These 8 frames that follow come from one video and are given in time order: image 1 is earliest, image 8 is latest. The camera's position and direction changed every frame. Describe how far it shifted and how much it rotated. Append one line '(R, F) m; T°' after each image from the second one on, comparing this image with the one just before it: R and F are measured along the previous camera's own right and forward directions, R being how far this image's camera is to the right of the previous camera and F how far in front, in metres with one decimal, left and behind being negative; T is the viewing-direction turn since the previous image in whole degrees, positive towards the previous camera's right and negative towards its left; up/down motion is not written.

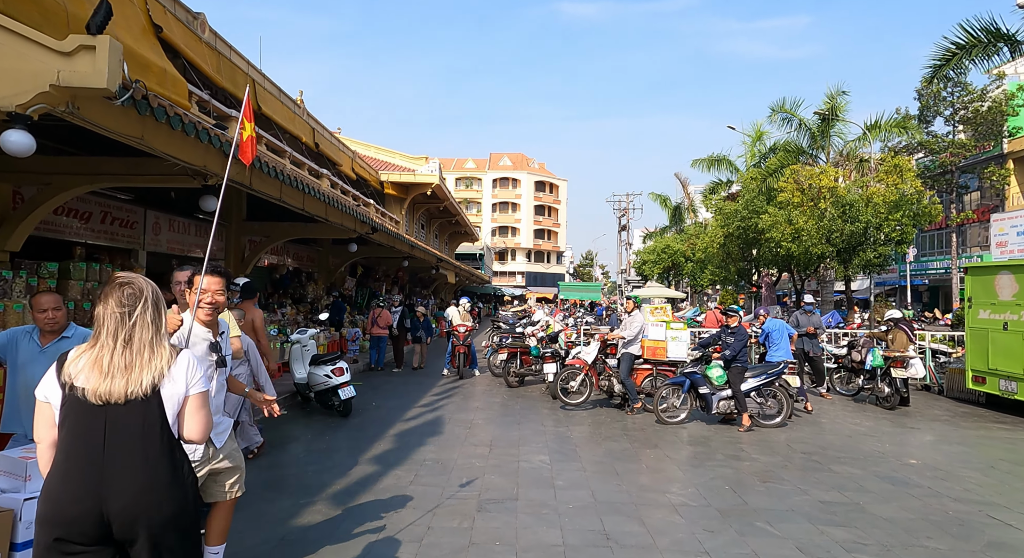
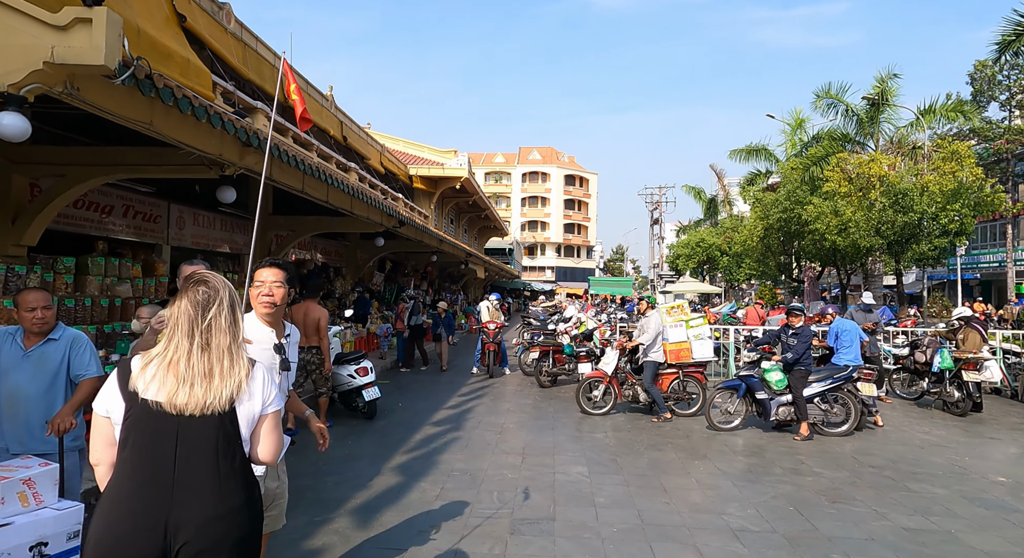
(0.0, +0.5) m; -3°
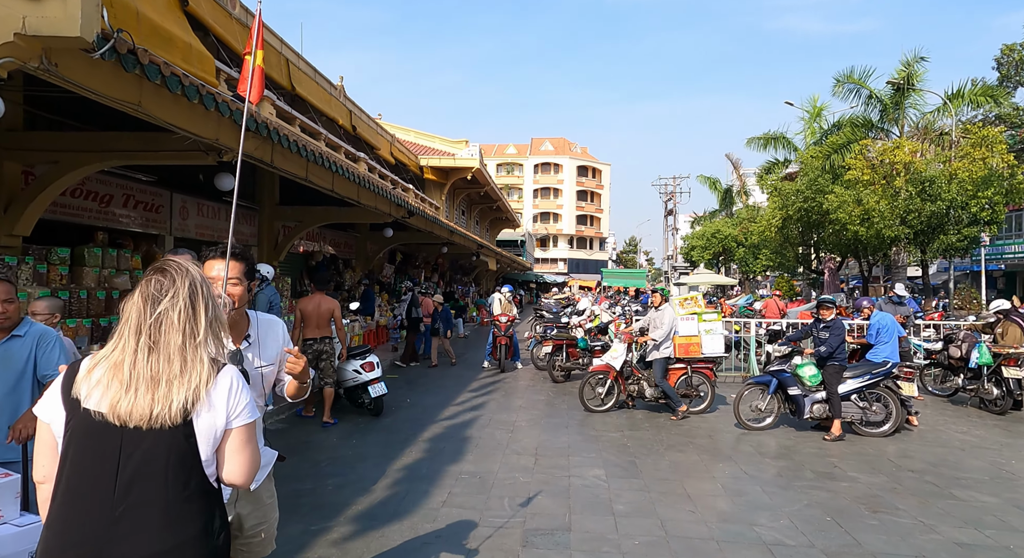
(0.0, +0.3) m; -1°
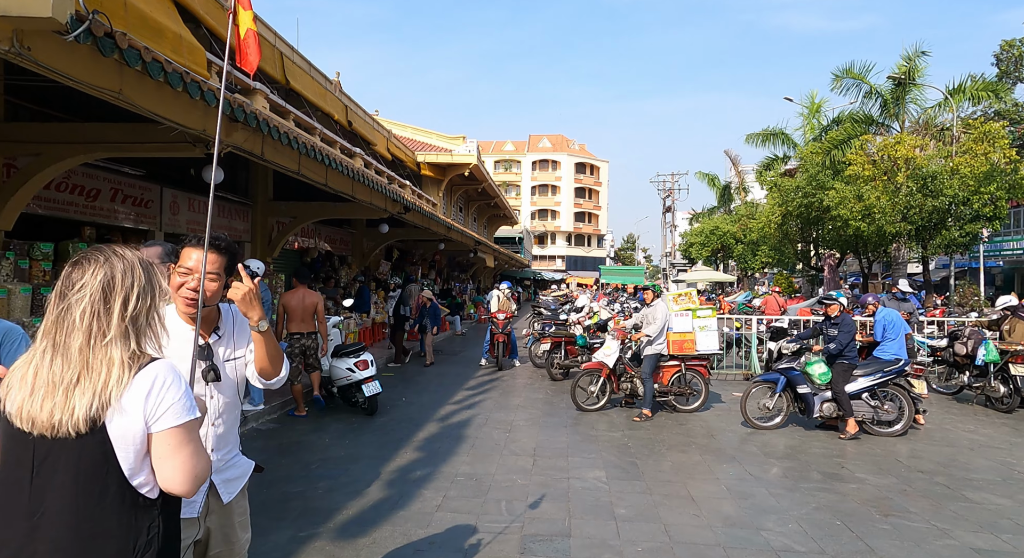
(0.0, +0.2) m; 0°
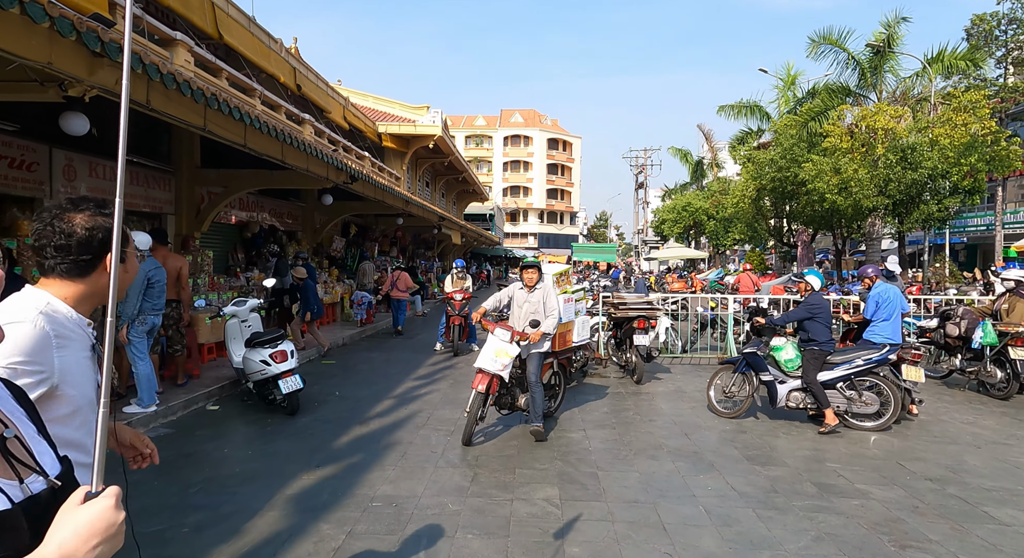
(+0.3, +1.0) m; +2°
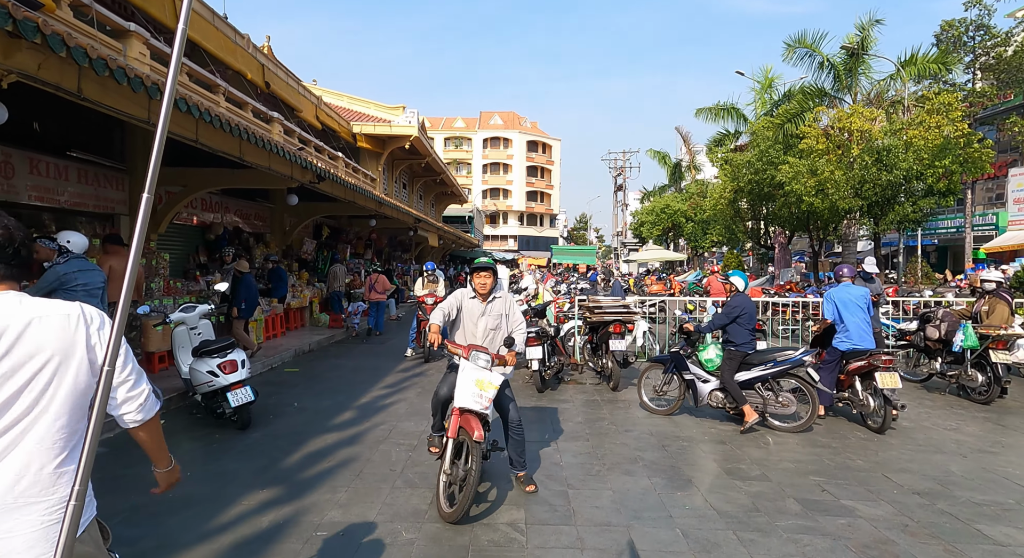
(+0.1, +0.3) m; +2°
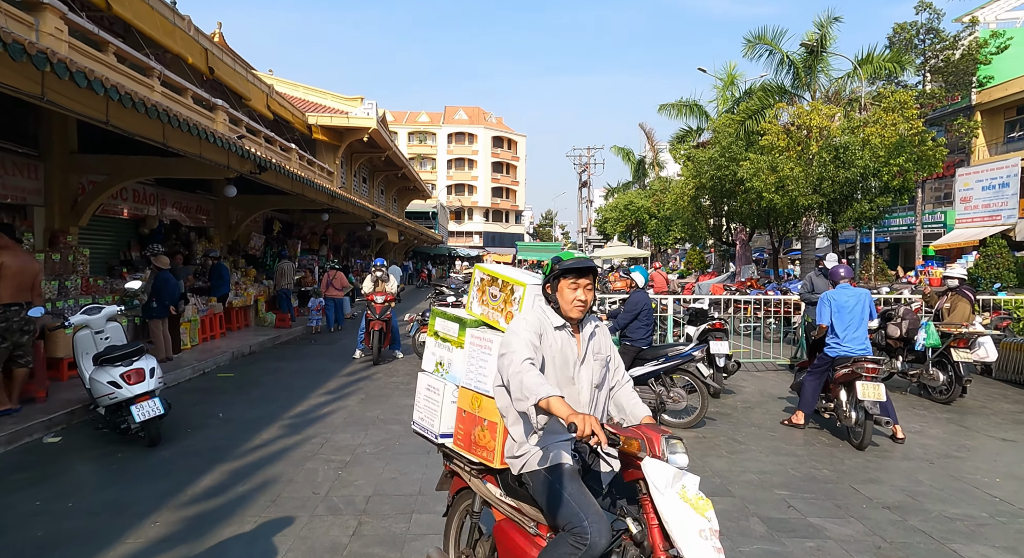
(+0.2, +0.4) m; +3°
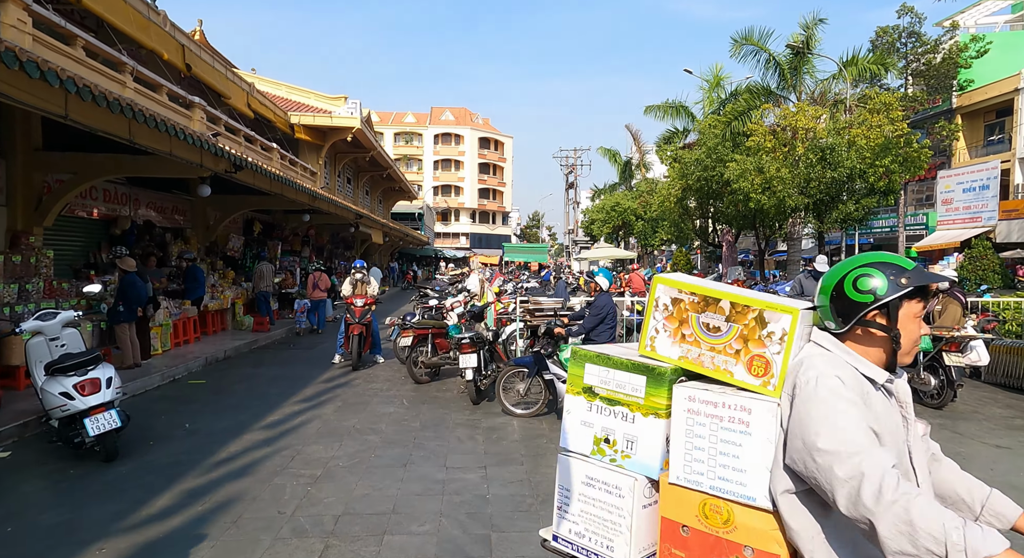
(0.0, +0.2) m; +1°
